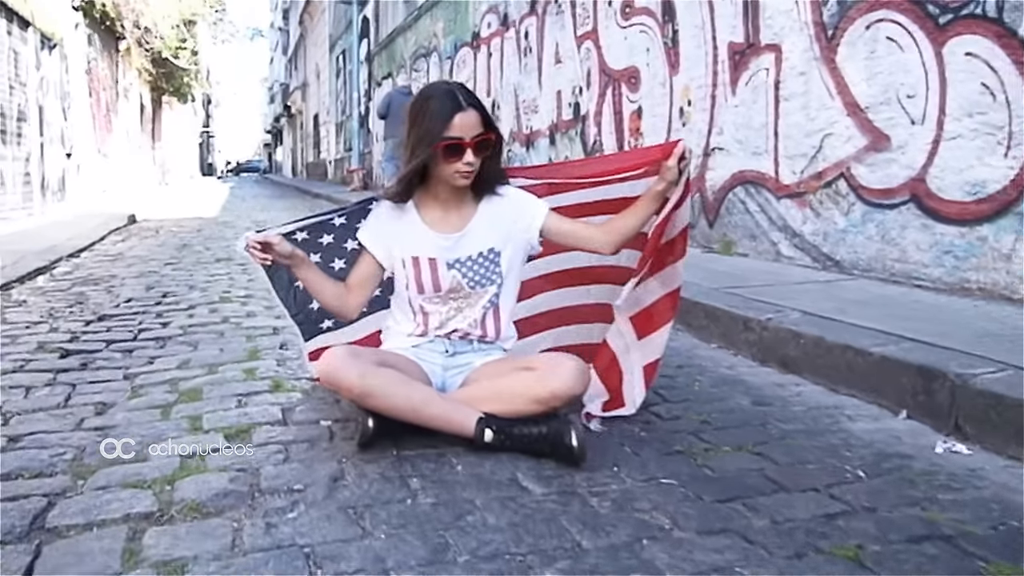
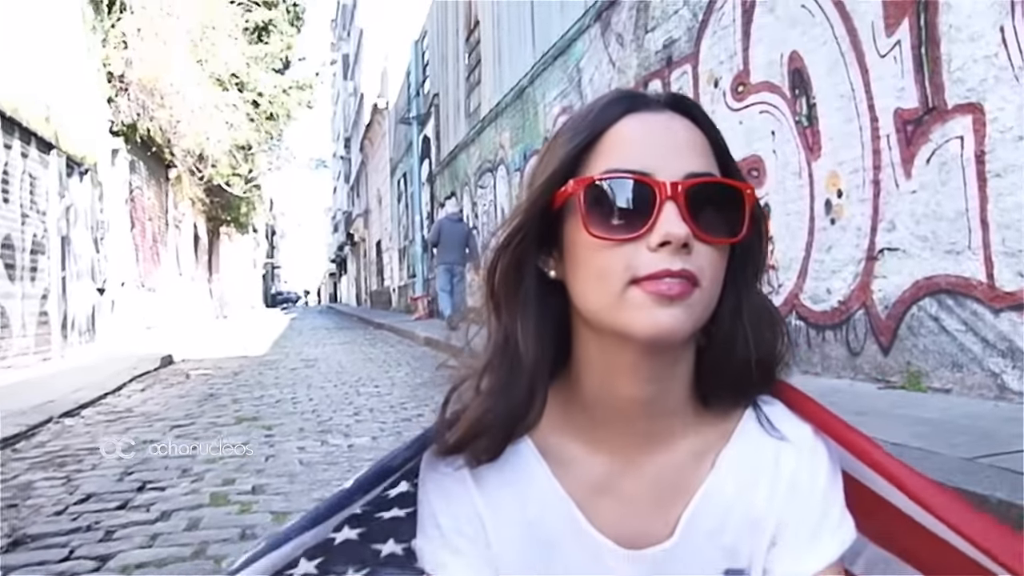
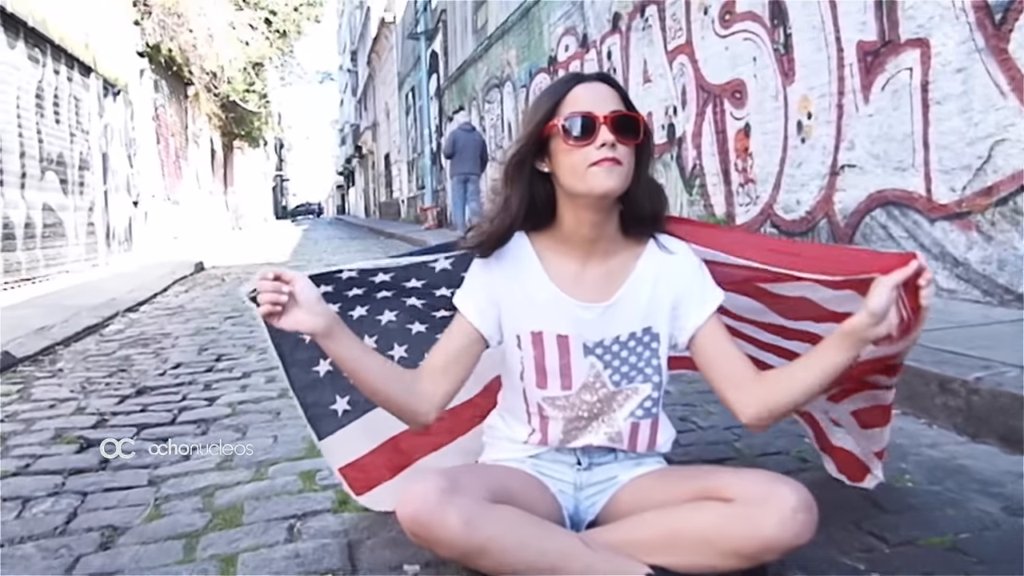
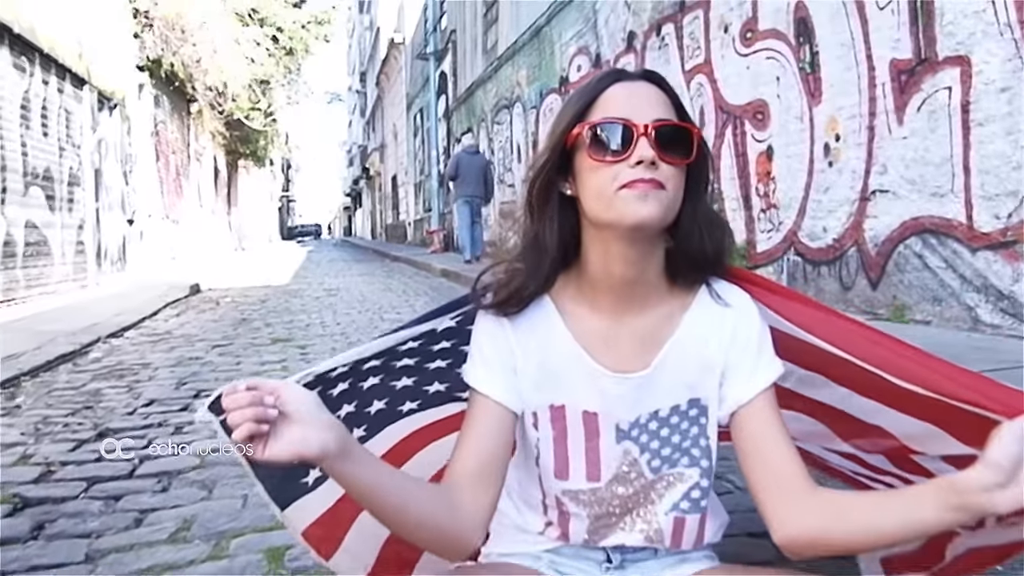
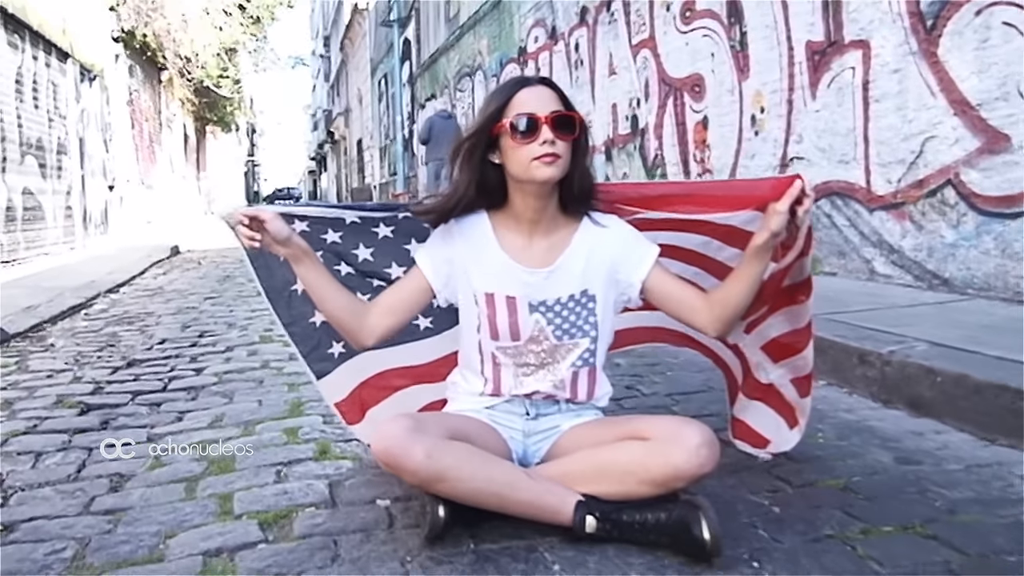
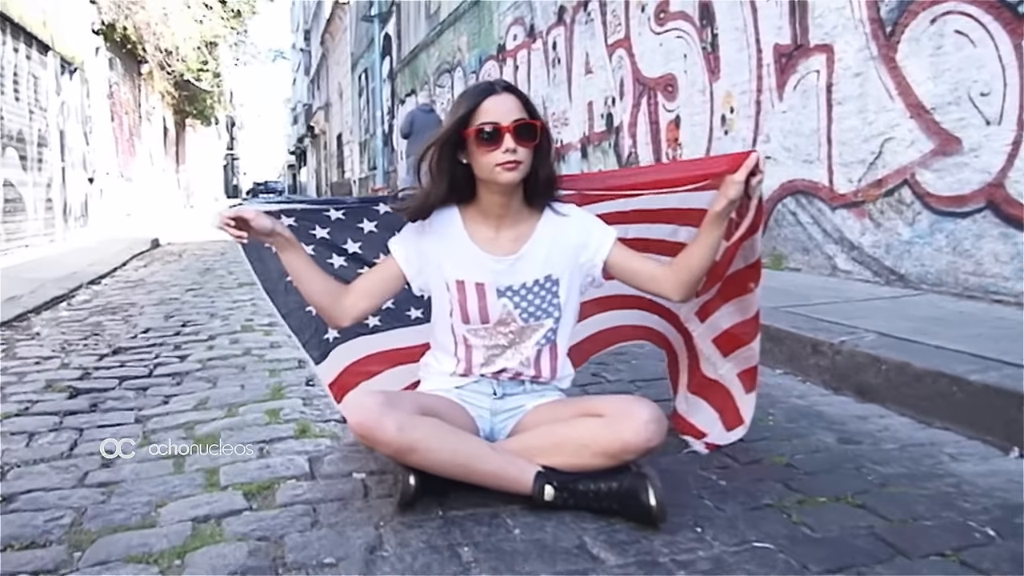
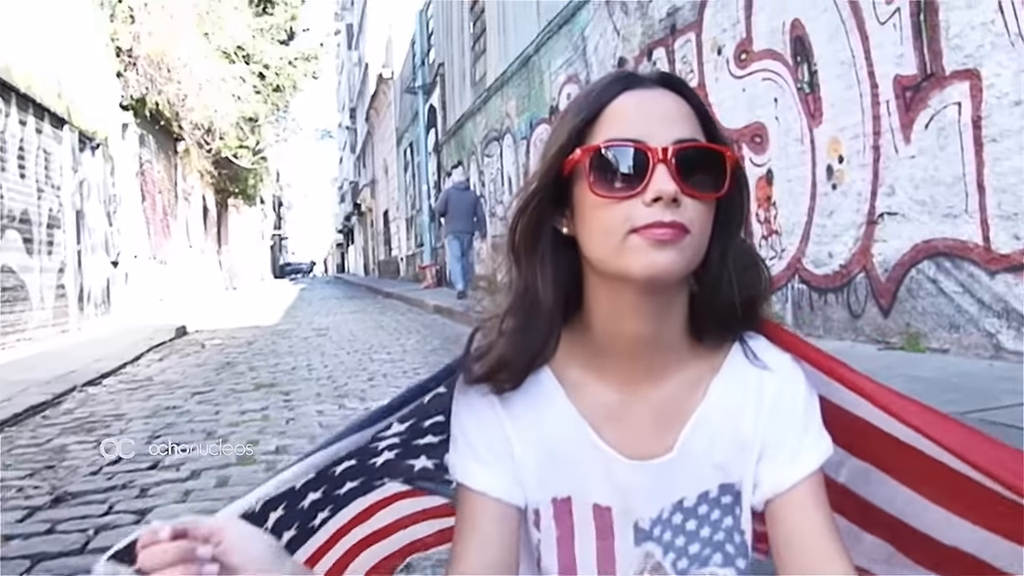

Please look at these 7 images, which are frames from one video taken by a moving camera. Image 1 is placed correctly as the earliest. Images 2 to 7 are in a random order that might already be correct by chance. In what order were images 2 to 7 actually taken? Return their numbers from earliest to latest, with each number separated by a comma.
6, 5, 3, 4, 7, 2
